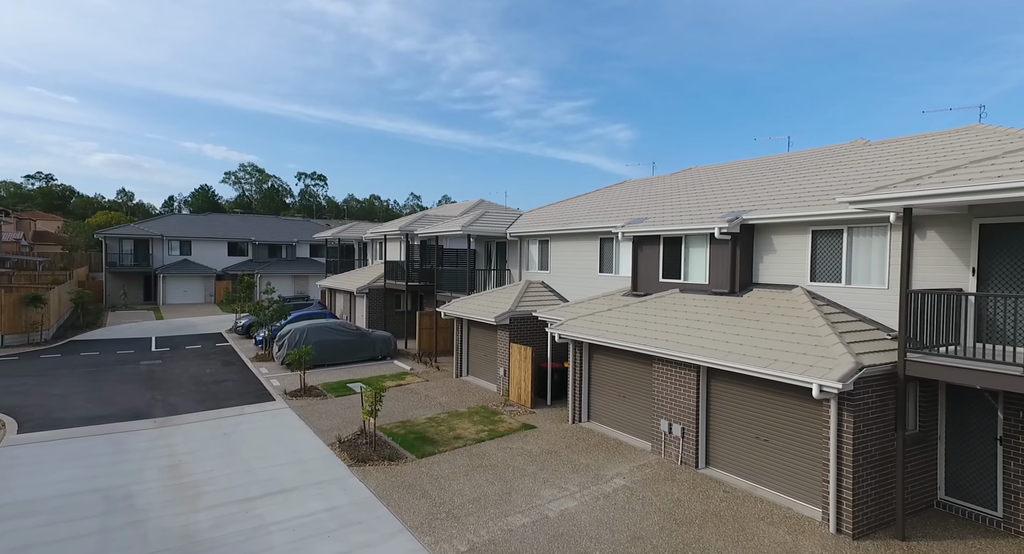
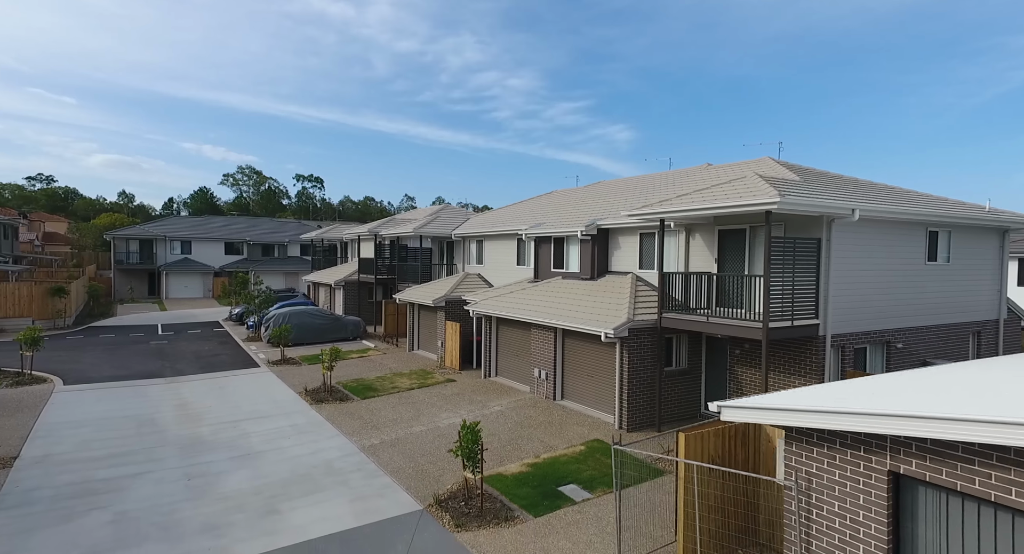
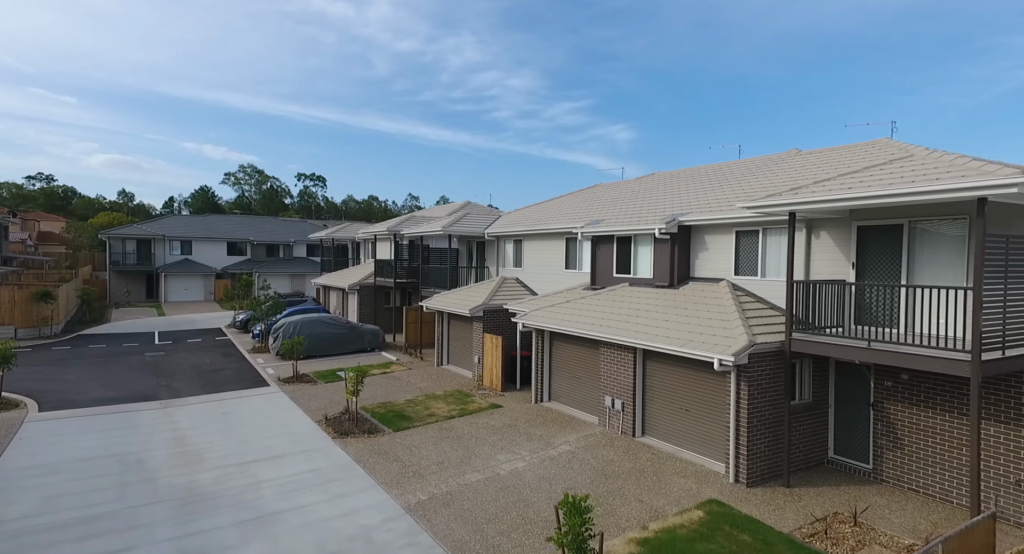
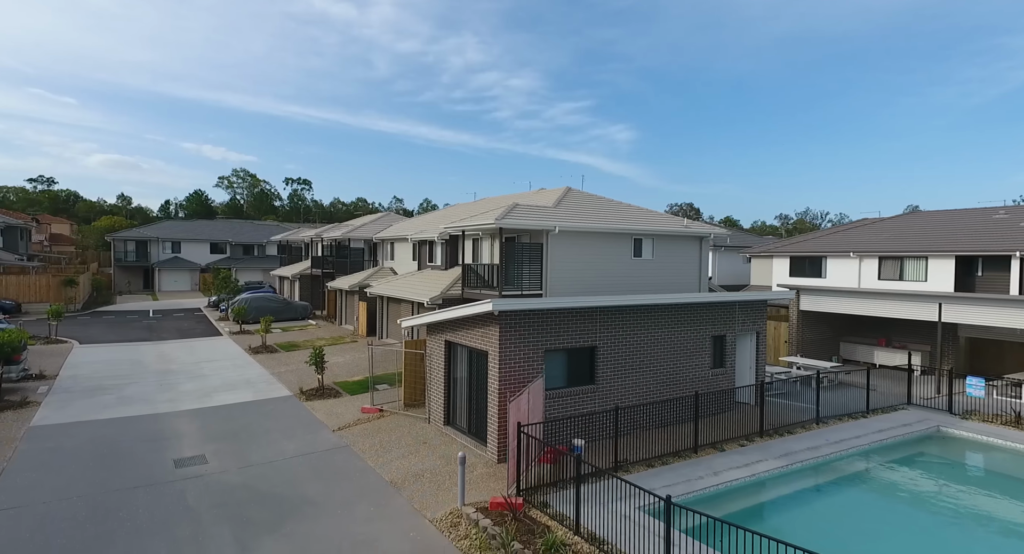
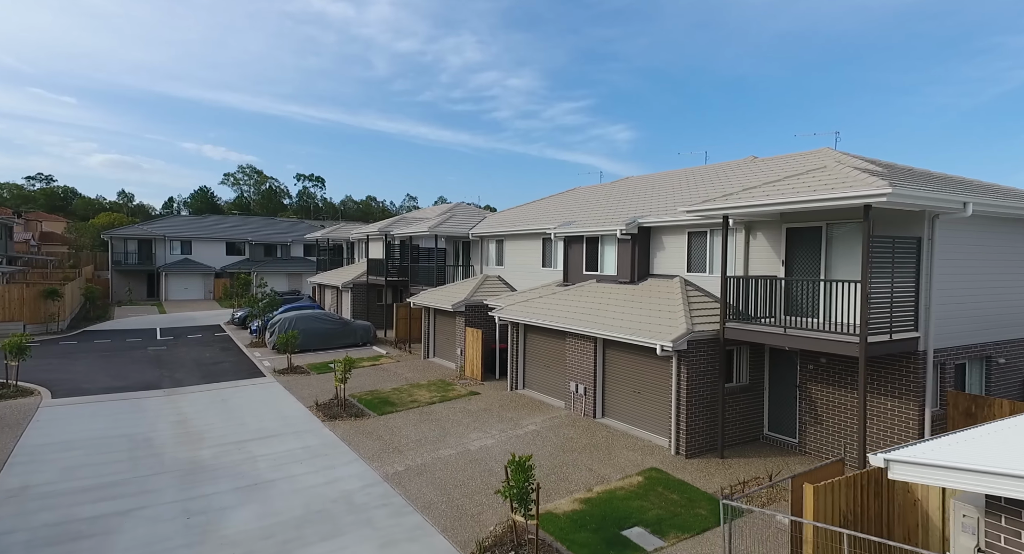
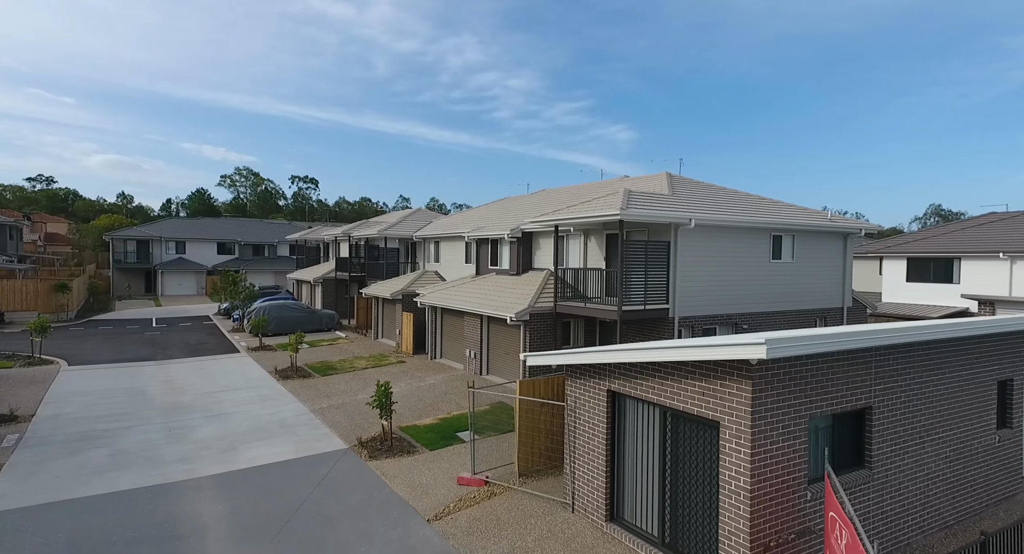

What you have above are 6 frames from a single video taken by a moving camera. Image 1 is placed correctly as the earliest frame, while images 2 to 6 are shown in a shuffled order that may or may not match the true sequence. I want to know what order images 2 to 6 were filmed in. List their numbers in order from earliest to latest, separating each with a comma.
3, 5, 2, 6, 4
